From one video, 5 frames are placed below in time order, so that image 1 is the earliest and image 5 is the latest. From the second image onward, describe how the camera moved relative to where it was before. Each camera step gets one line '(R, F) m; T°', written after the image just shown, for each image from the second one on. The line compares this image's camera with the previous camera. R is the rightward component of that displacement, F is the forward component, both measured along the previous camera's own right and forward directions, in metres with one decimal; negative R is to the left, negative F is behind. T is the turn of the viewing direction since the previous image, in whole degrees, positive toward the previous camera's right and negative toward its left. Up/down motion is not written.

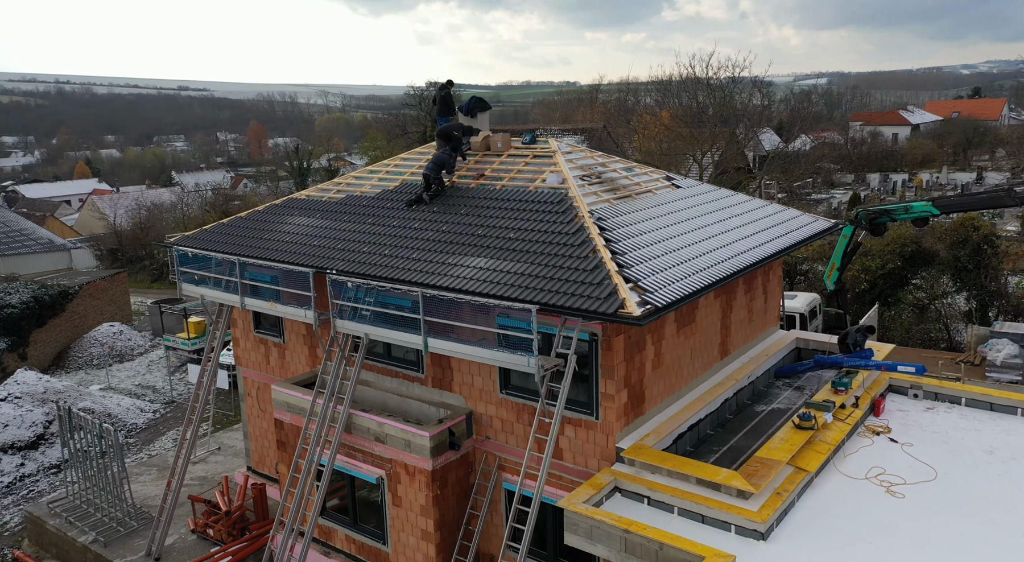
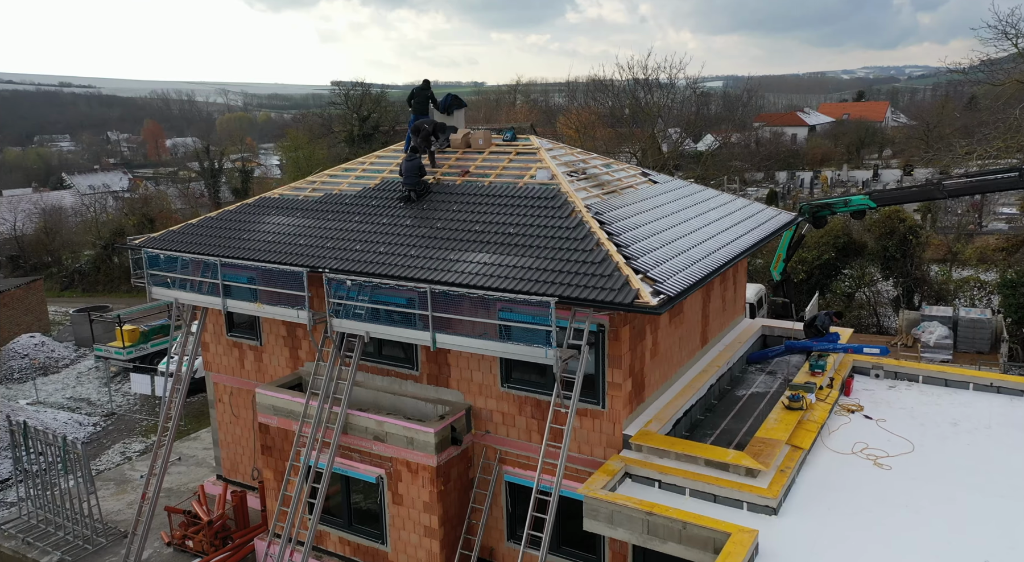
(-1.8, -0.1) m; +7°
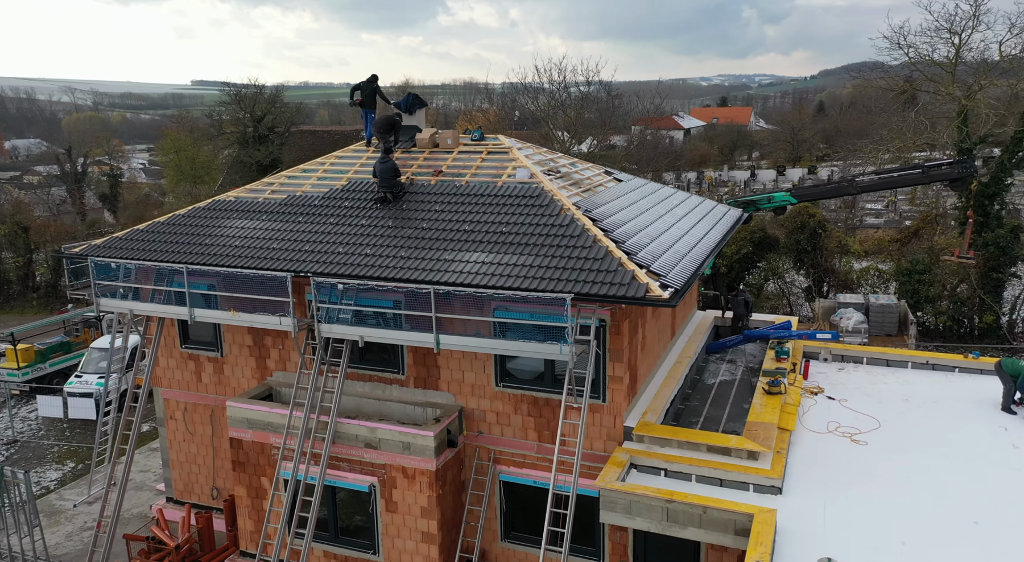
(-2.4, +0.2) m; +10°
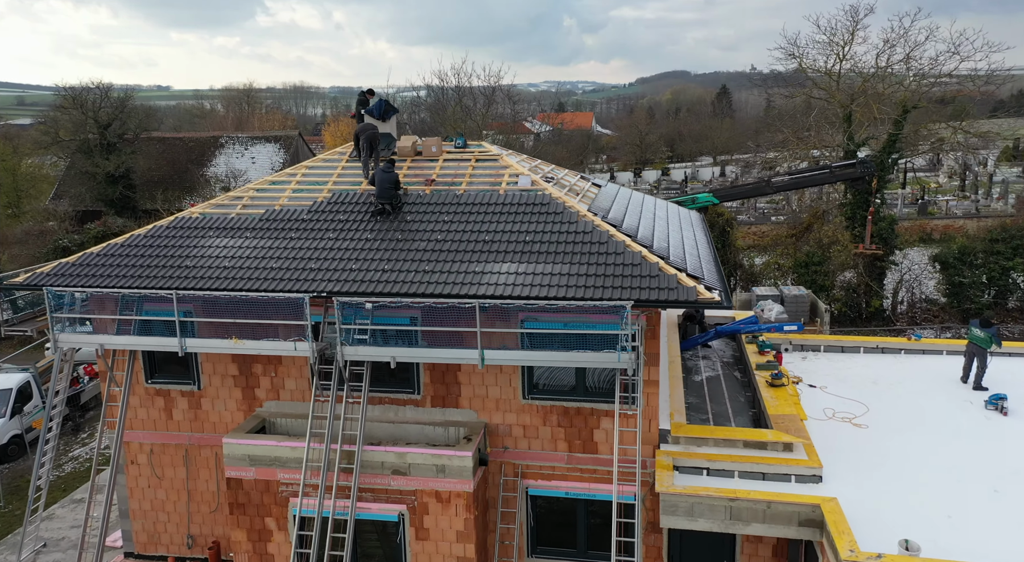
(-3.6, +0.9) m; +13°
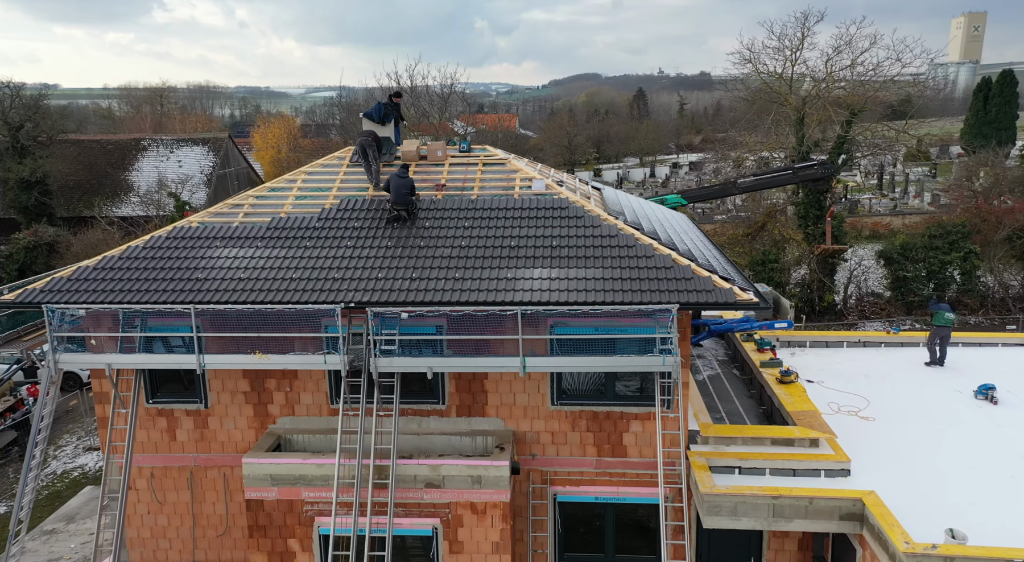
(-2.1, +0.5) m; +7°
